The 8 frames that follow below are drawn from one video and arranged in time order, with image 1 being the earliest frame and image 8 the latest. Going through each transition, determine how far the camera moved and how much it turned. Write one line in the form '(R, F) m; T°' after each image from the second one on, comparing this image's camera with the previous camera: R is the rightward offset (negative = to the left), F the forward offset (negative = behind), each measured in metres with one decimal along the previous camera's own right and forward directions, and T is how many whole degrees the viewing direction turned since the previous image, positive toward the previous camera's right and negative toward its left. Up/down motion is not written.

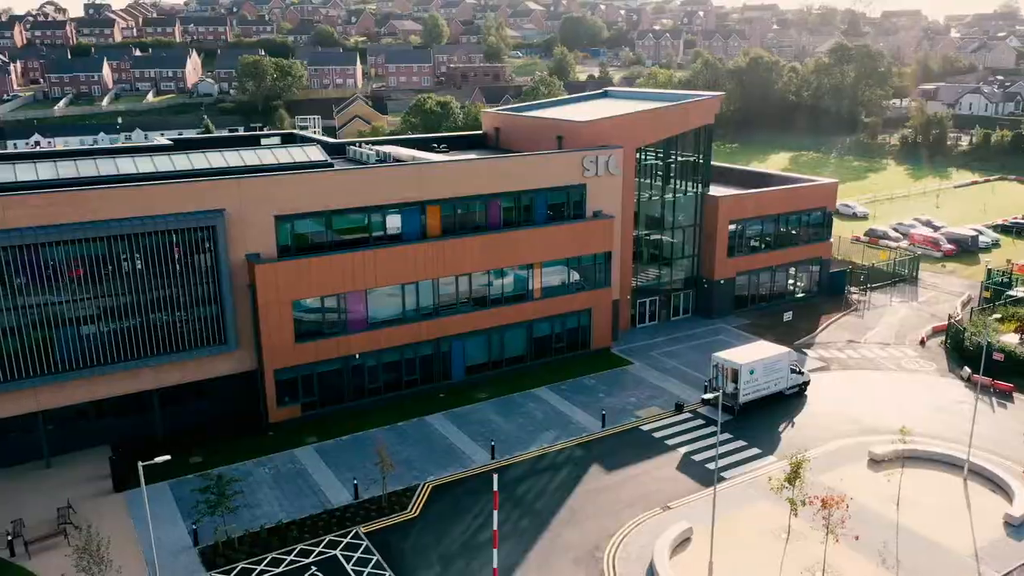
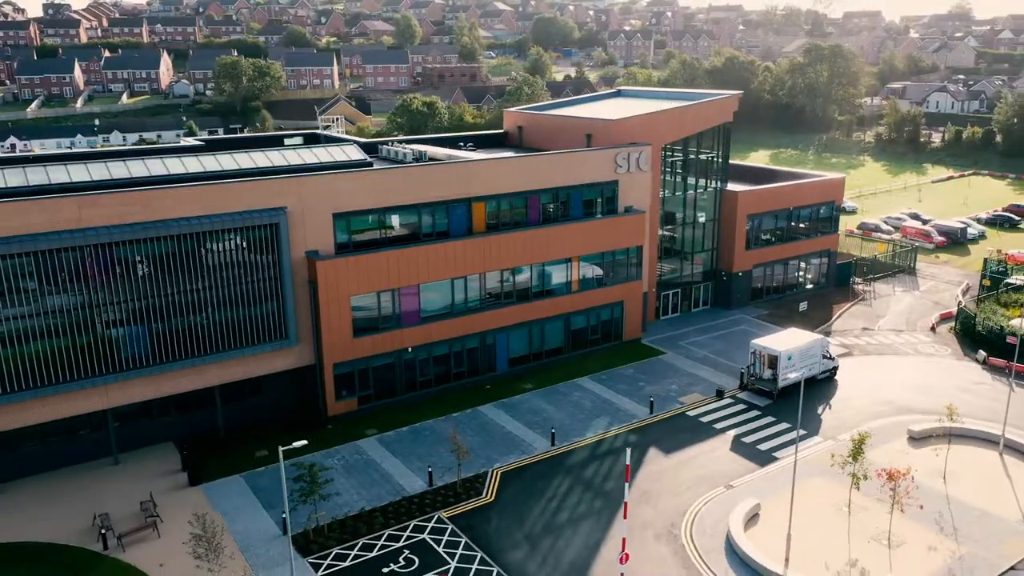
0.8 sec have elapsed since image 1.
(-3.9, -1.1) m; +3°
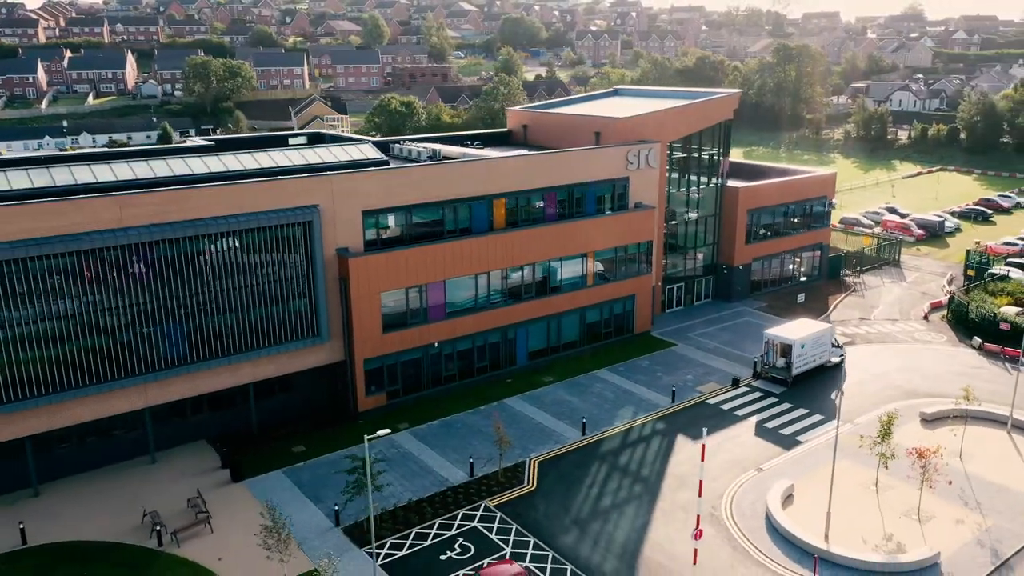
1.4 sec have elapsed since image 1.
(-2.9, -0.7) m; +3°
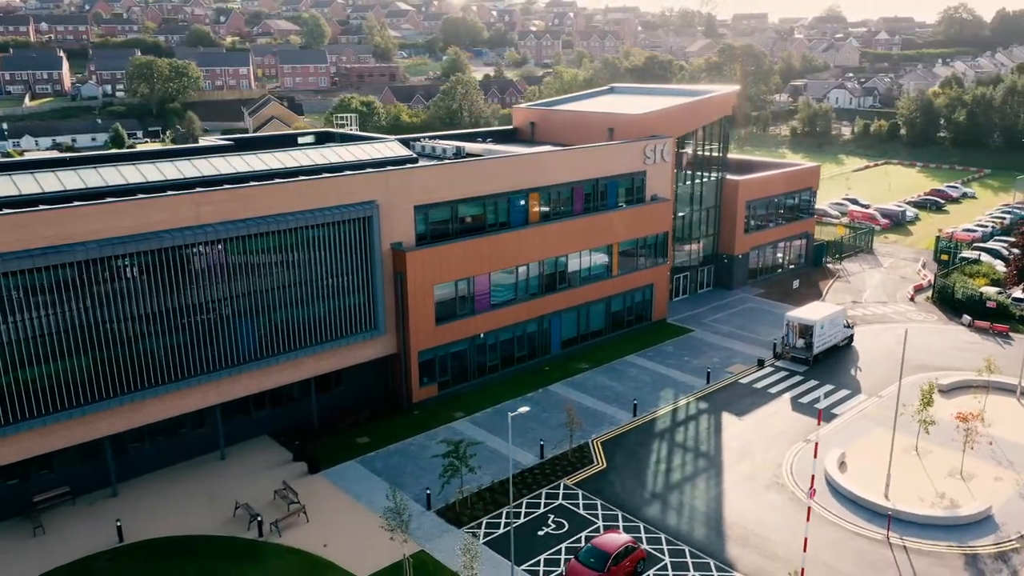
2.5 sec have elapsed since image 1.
(-5.4, -1.1) m; +5°
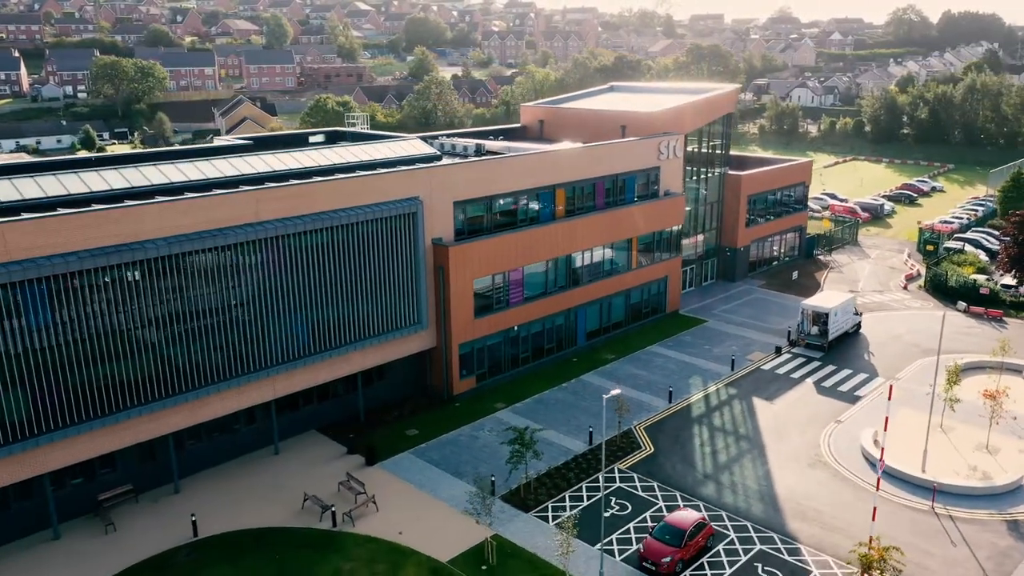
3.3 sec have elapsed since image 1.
(-3.9, -0.8) m; +3°
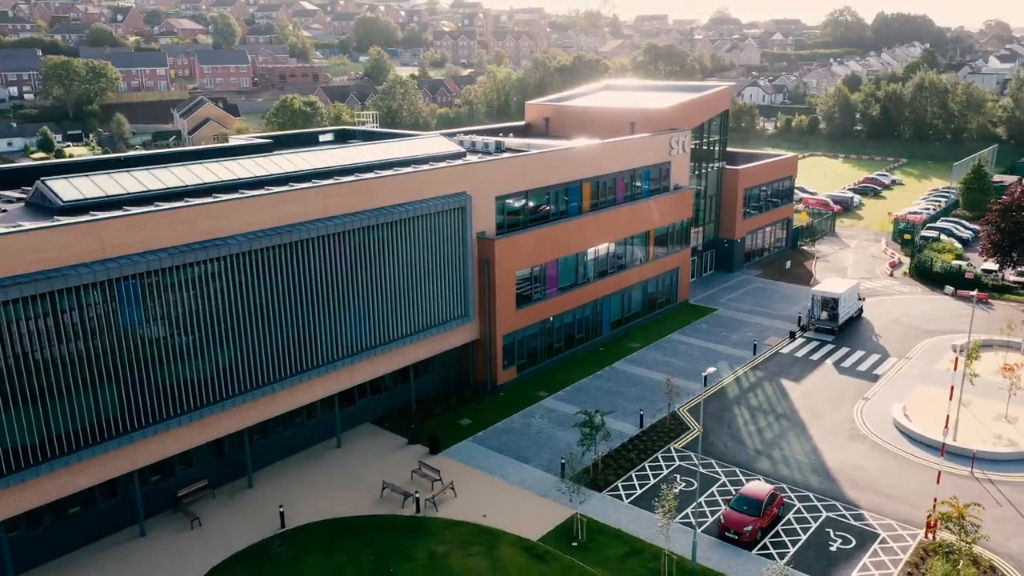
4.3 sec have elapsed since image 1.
(-4.8, -0.9) m; +4°
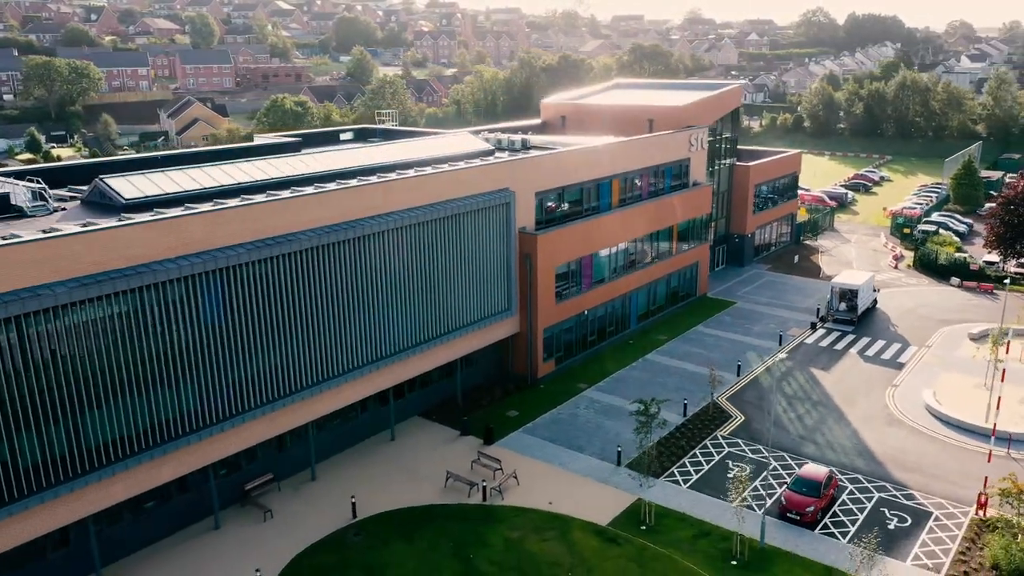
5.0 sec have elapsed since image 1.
(-3.3, -0.7) m; +2°
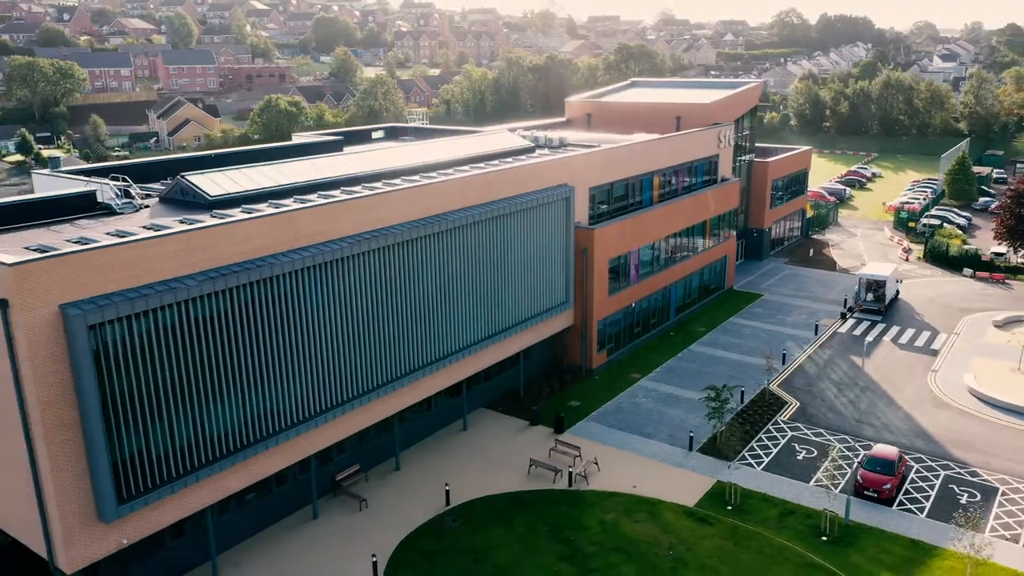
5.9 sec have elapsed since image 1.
(-4.3, -0.8) m; +2°
